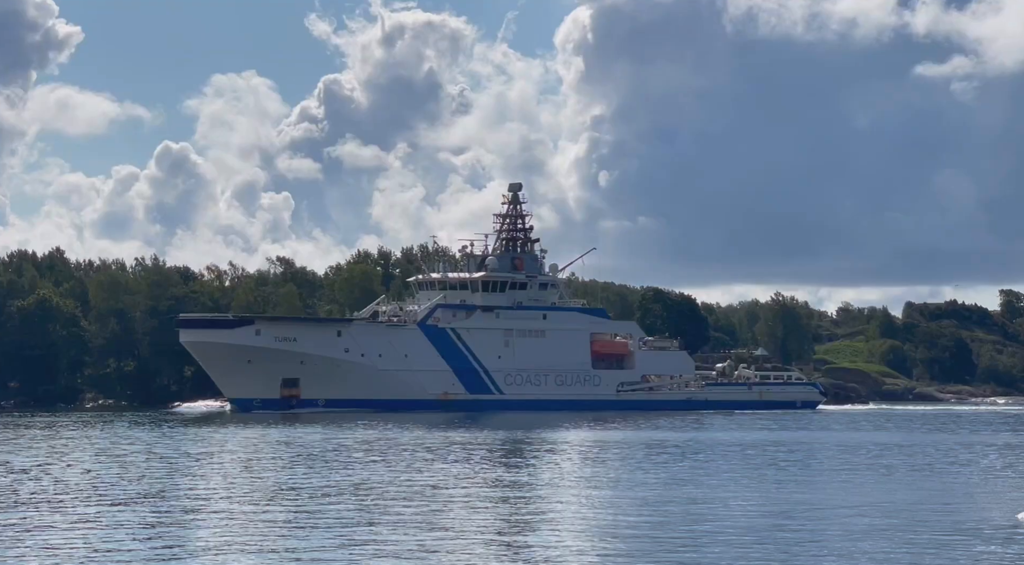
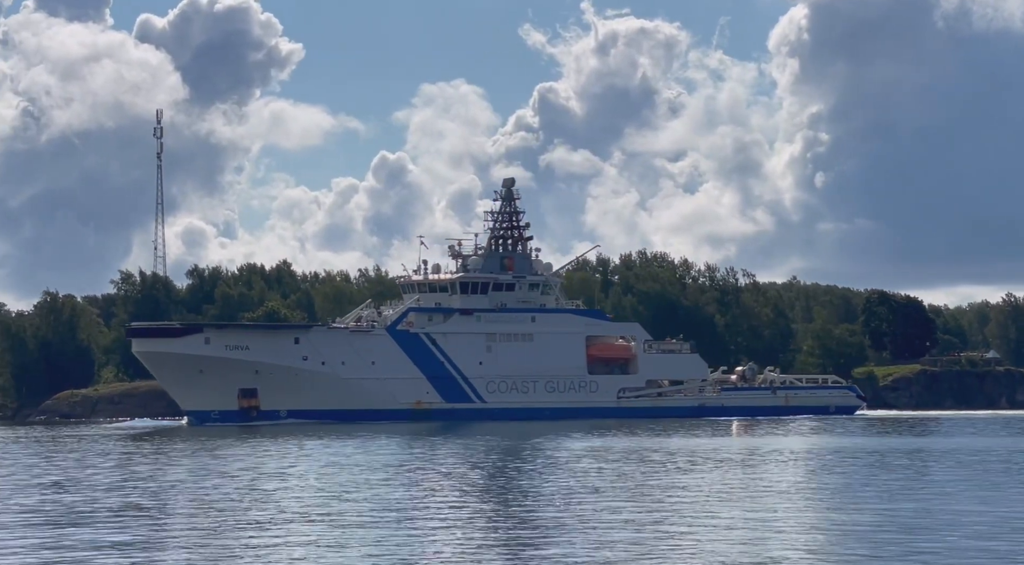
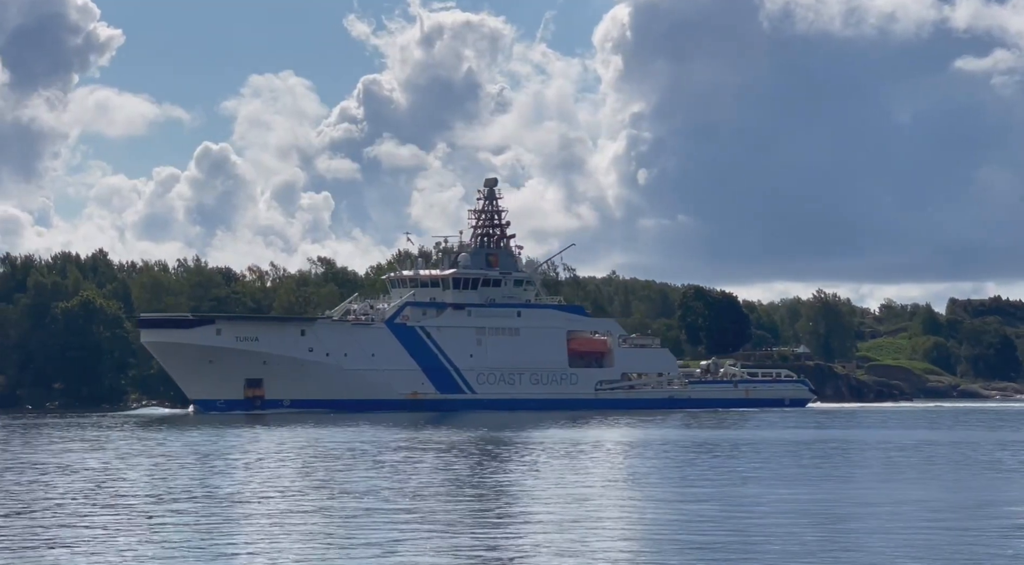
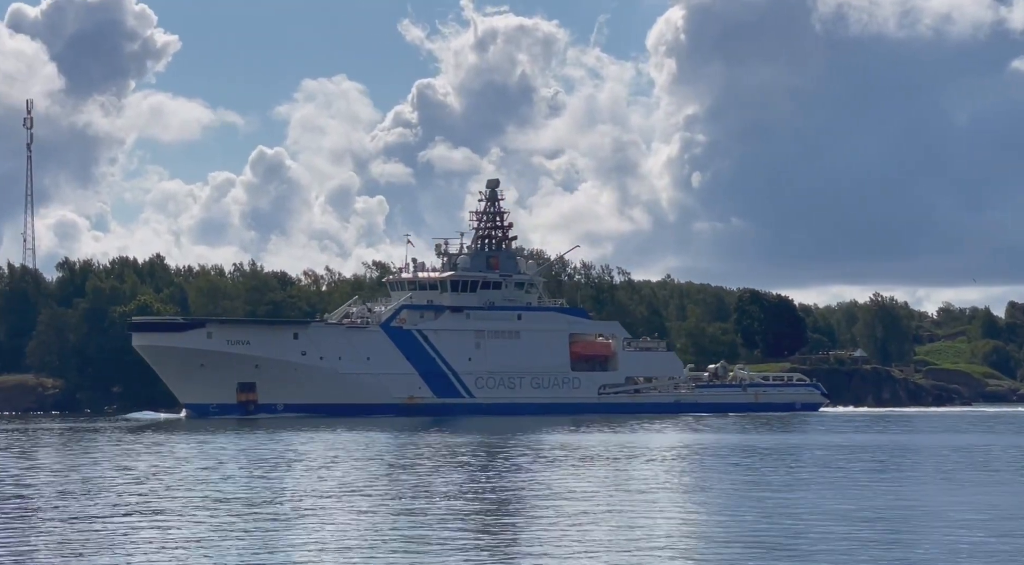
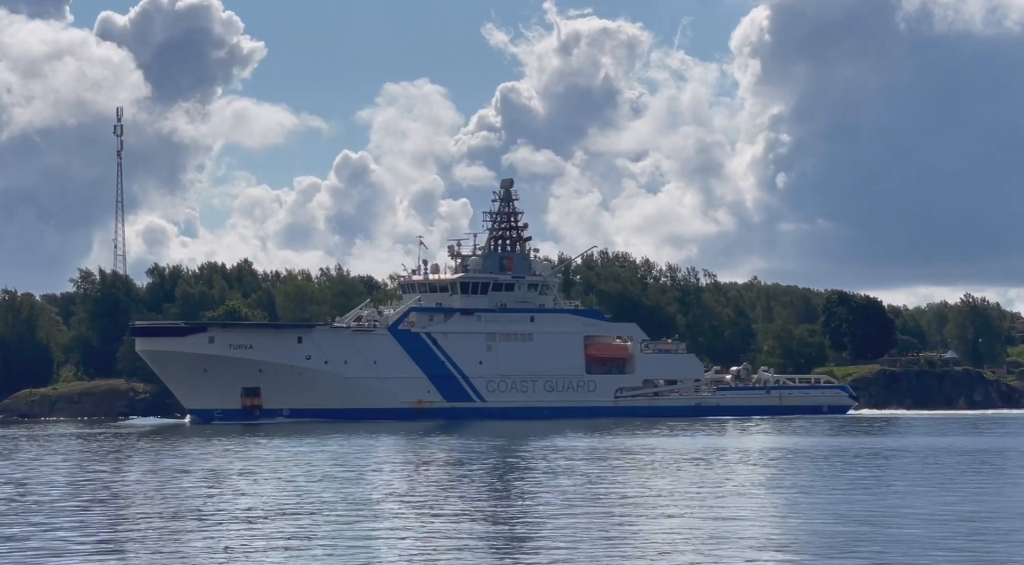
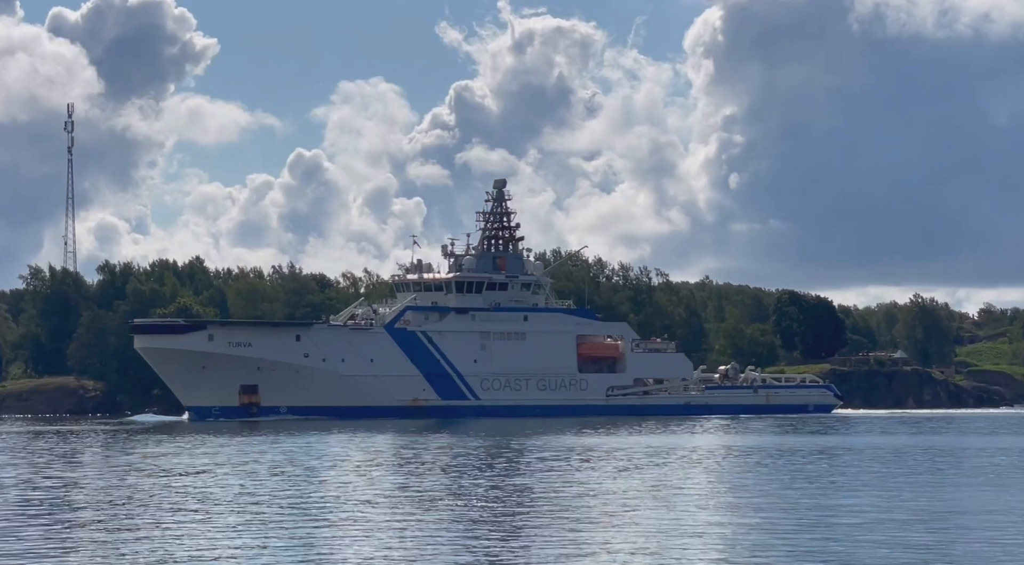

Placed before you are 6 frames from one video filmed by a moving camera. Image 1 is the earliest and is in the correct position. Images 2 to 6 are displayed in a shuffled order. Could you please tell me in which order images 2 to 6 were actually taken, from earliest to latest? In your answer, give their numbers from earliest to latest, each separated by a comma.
3, 4, 6, 5, 2
